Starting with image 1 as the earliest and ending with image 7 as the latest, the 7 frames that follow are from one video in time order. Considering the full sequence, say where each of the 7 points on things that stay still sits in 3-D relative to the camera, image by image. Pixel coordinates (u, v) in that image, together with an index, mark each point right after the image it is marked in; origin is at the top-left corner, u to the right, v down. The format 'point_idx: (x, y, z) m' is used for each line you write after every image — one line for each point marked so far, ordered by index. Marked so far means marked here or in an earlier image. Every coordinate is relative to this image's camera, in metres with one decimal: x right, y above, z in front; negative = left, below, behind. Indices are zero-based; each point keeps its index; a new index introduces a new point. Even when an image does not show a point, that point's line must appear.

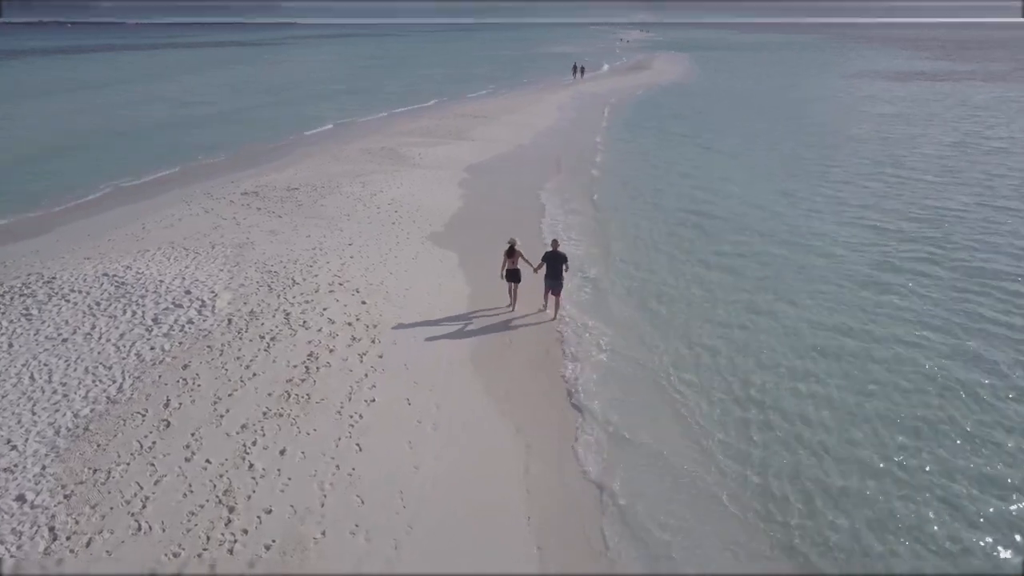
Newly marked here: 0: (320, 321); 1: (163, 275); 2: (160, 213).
0: (-2.7, -0.5, +10.0) m
1: (-5.4, +0.2, +11.2) m
2: (-7.3, +1.6, +15.2) m
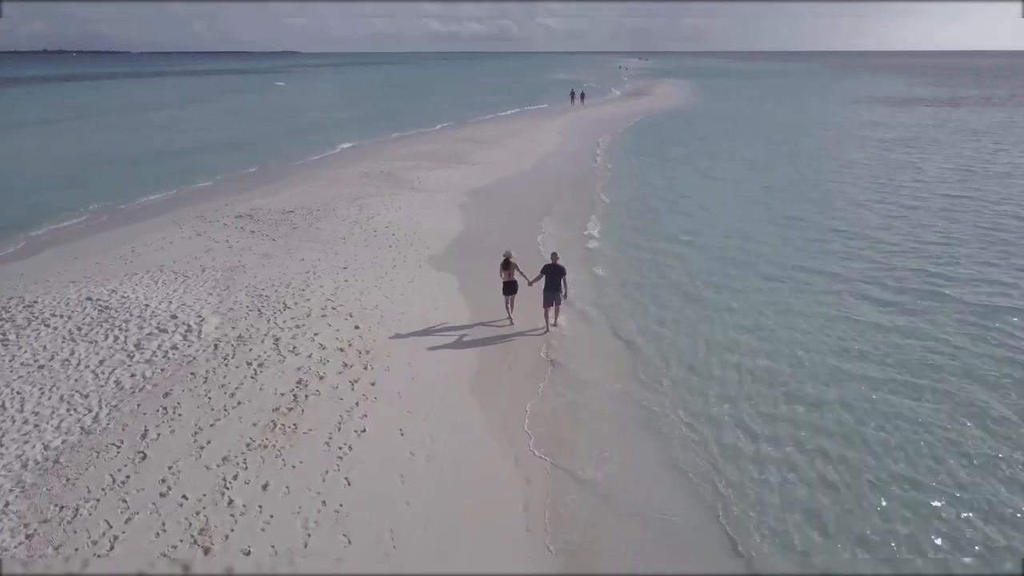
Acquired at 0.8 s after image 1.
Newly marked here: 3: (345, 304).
0: (-2.7, -0.8, +9.6) m
1: (-5.4, -0.2, +10.9) m
2: (-7.3, +1.1, +14.9) m
3: (-2.5, -0.2, +11.2) m
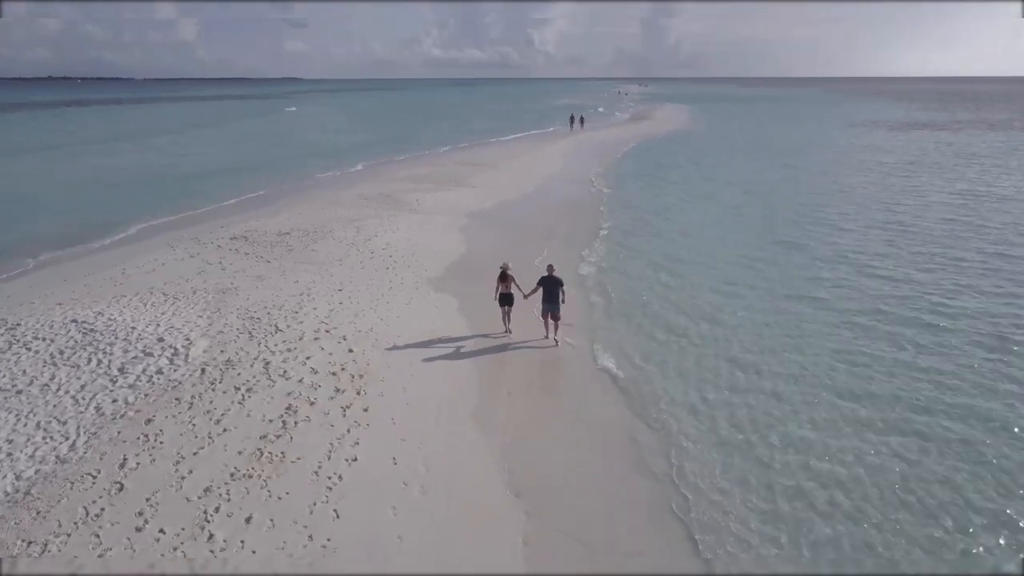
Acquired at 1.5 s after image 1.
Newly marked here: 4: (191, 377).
0: (-2.7, -1.1, +9.3) m
1: (-5.4, -0.5, +10.6) m
2: (-7.3, +0.6, +14.7) m
3: (-2.6, -0.6, +10.9) m
4: (-4.0, -1.1, +9.1) m
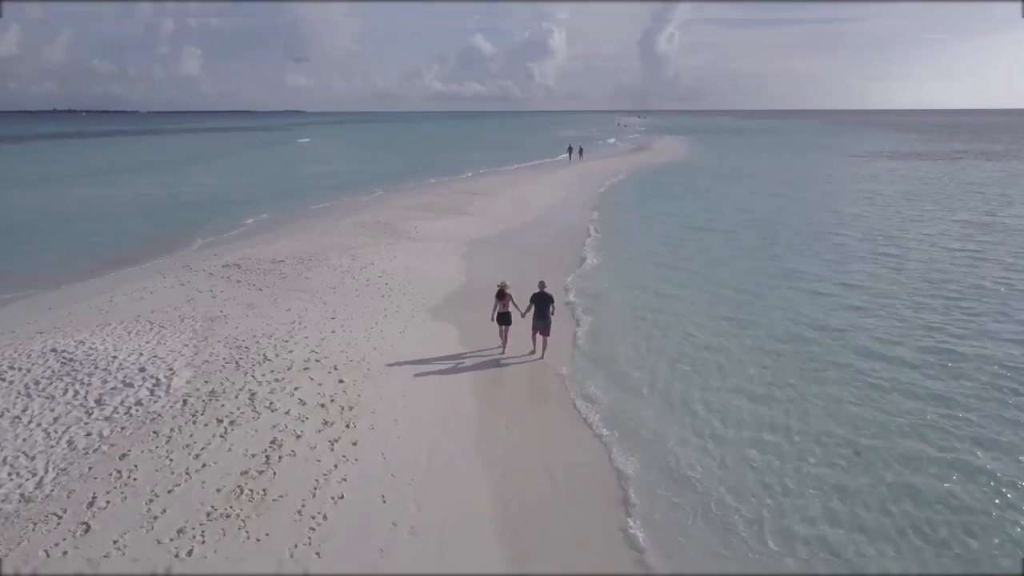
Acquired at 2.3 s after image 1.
0: (-2.7, -1.4, +8.9) m
1: (-5.4, -0.9, +10.2) m
2: (-7.4, +0.1, +14.4) m
3: (-2.6, -1.0, +10.5) m
4: (-4.0, -1.4, +8.7) m
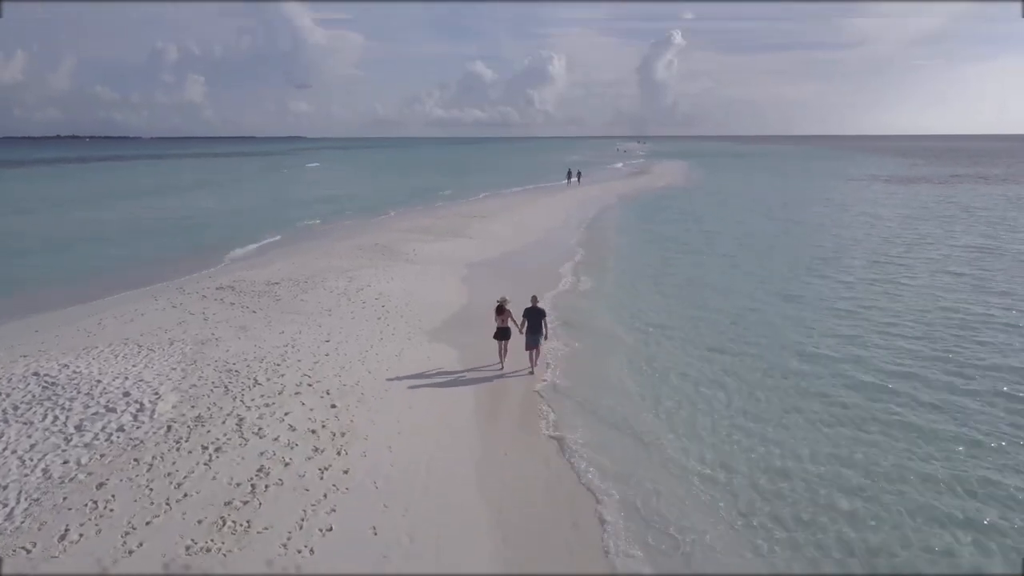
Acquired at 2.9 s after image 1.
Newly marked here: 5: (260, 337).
0: (-2.7, -1.6, +8.6) m
1: (-5.4, -1.2, +9.9) m
2: (-7.4, -0.4, +14.1) m
3: (-2.6, -1.3, +10.2) m
4: (-4.0, -1.7, +8.4) m
5: (-4.0, -0.8, +12.0) m
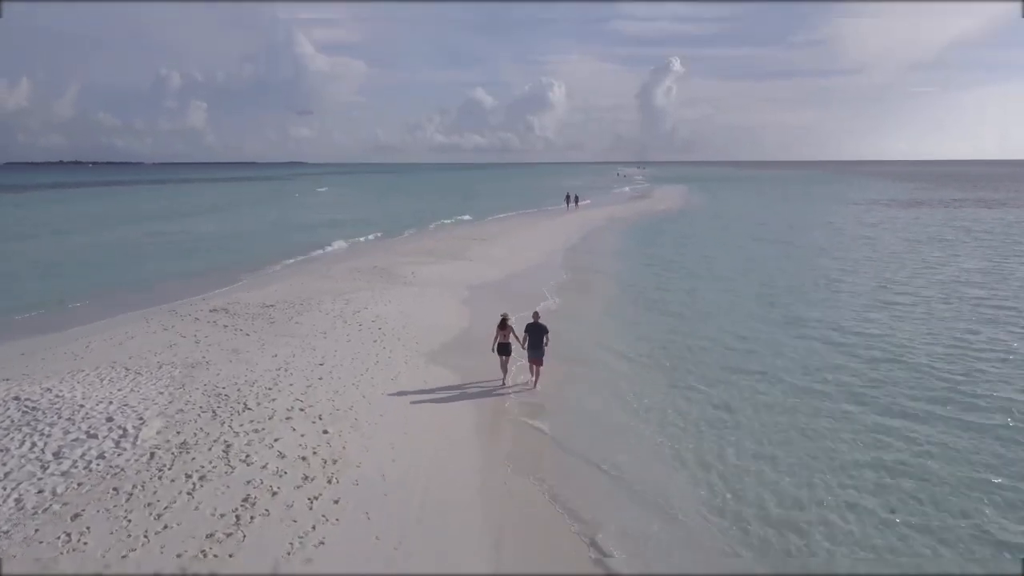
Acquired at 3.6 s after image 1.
0: (-2.7, -1.9, +8.3) m
1: (-5.4, -1.4, +9.6) m
2: (-7.4, -0.8, +13.8) m
3: (-2.6, -1.6, +9.9) m
4: (-4.0, -1.9, +8.1) m
5: (-4.0, -1.1, +11.7) m
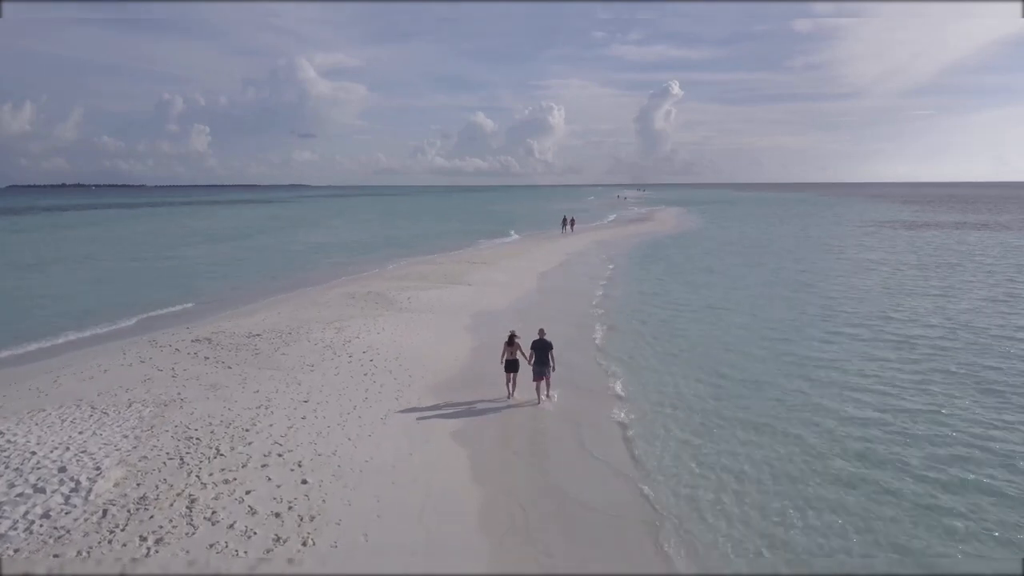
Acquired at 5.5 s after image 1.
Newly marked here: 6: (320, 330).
0: (-2.7, -2.2, +7.5) m
1: (-5.4, -1.8, +8.9) m
2: (-7.4, -1.3, +13.1) m
3: (-2.6, -2.0, +9.1) m
4: (-4.0, -2.2, +7.3) m
5: (-4.0, -1.6, +10.9) m
6: (-4.0, -0.9, +15.6) m
